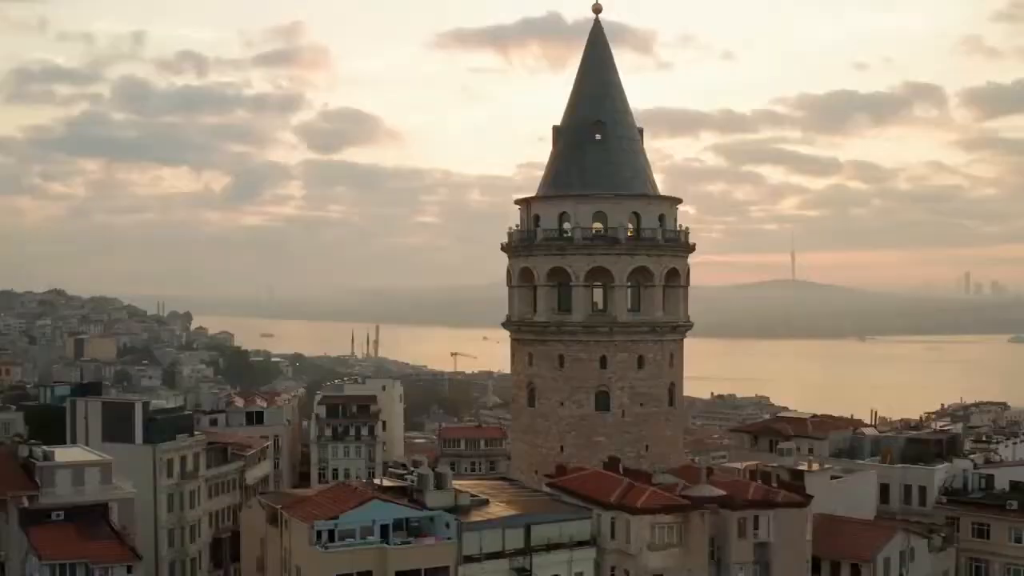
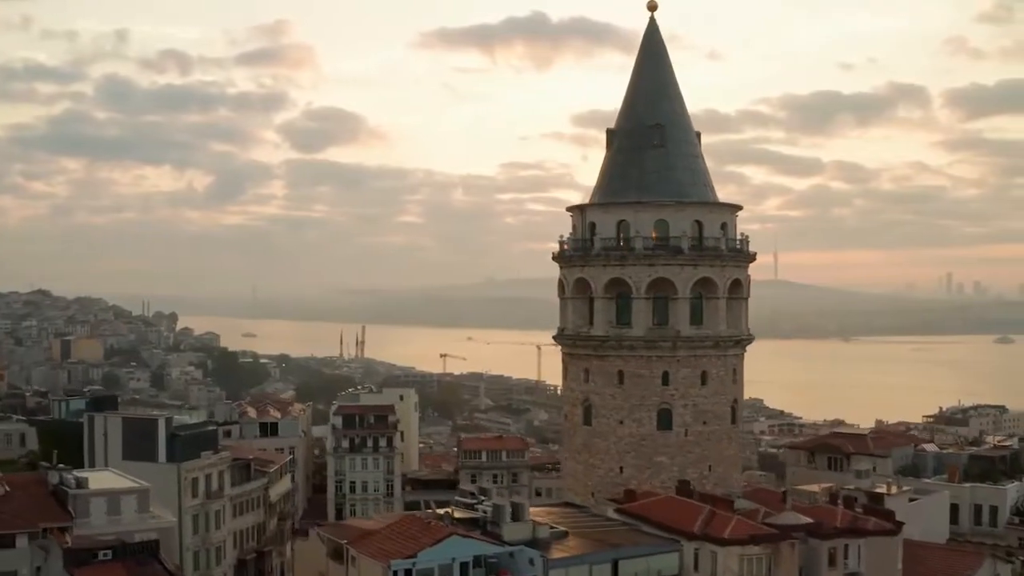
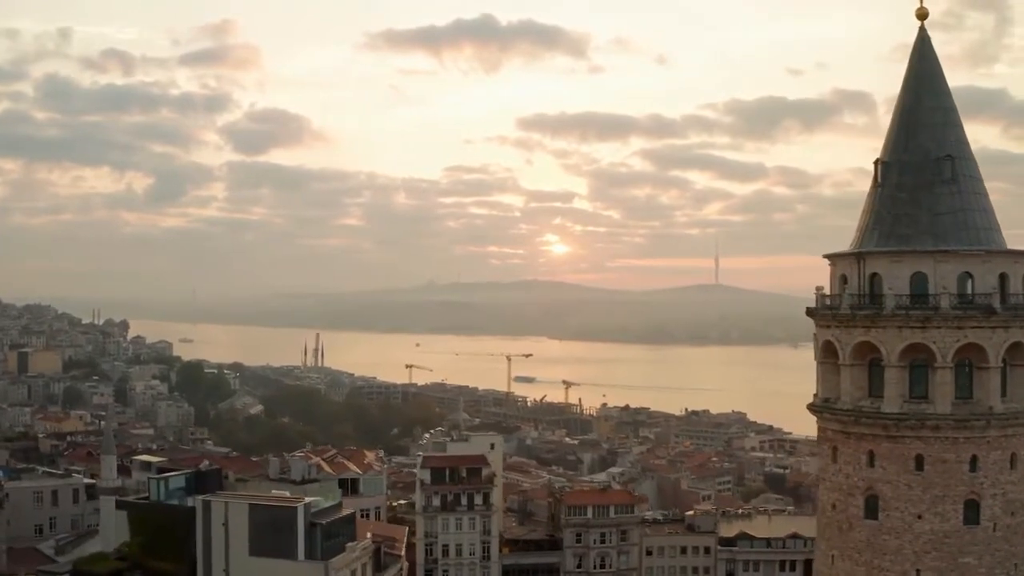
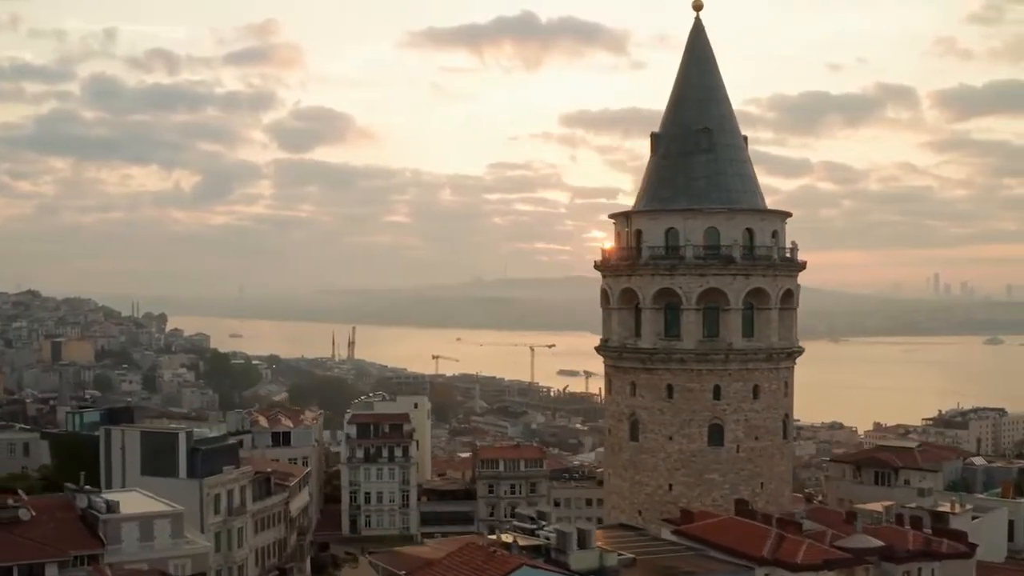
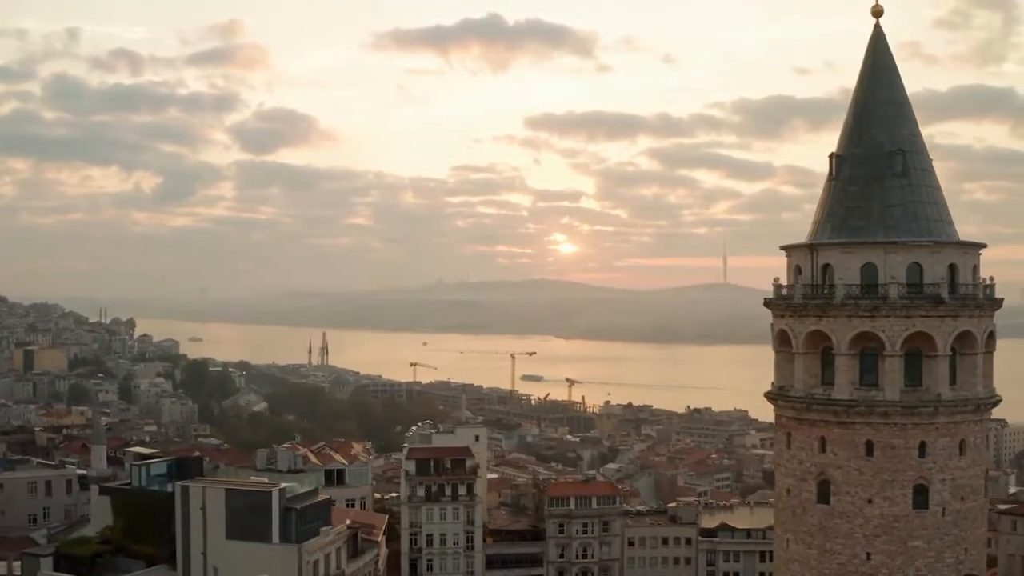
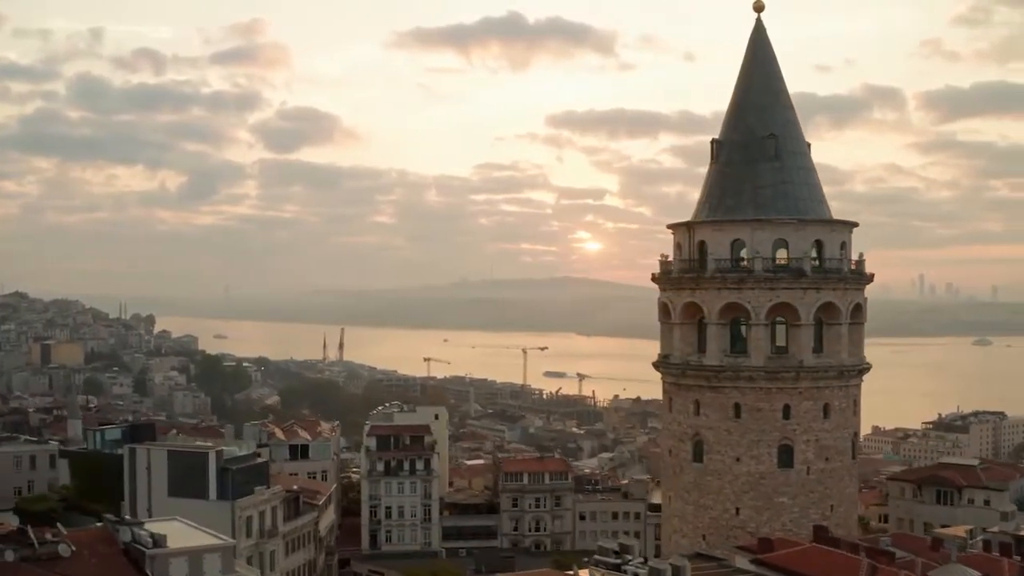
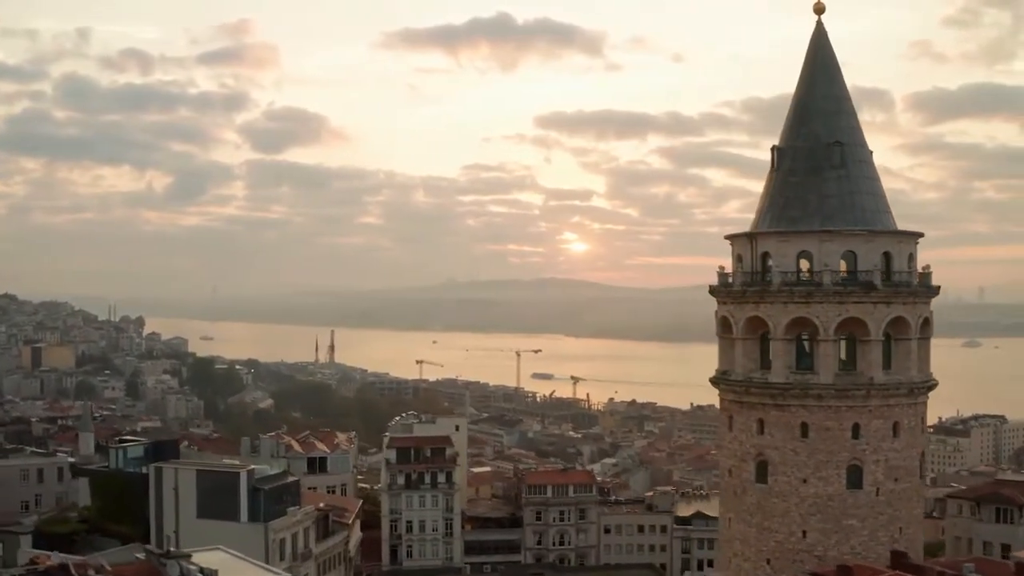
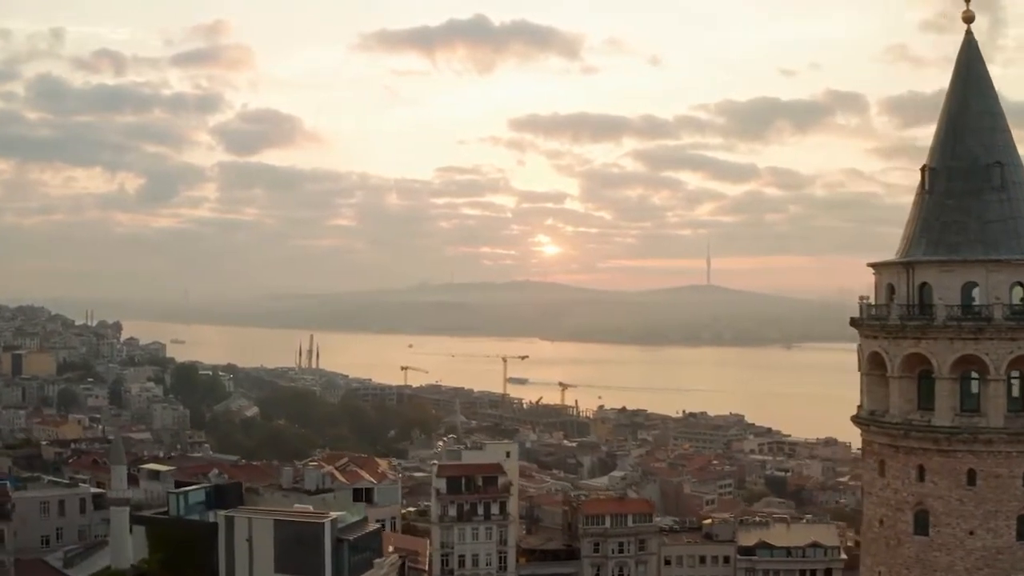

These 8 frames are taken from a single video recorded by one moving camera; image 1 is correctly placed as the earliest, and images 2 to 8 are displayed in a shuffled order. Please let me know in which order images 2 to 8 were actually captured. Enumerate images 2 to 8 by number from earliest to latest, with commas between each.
2, 4, 6, 7, 5, 3, 8
